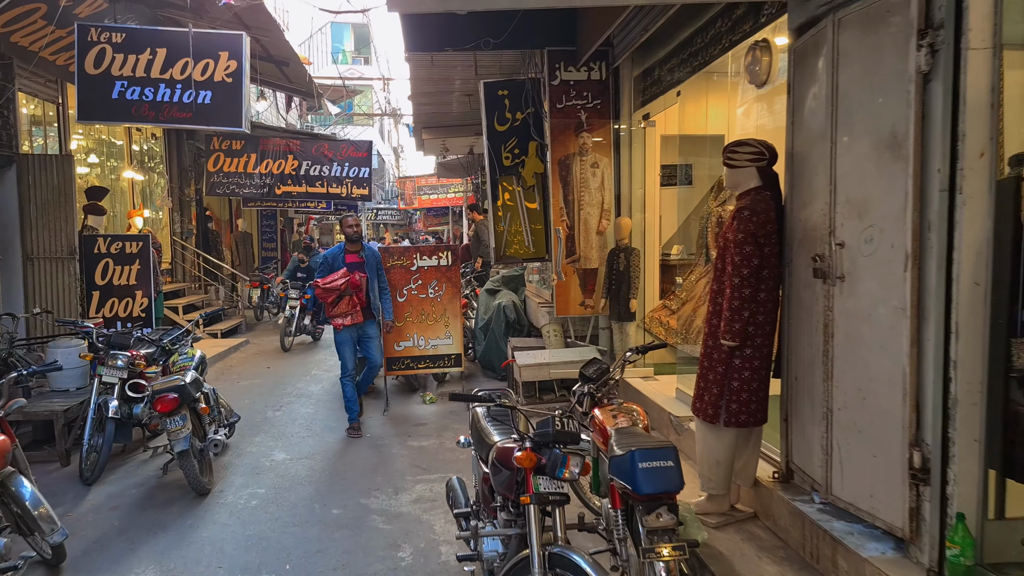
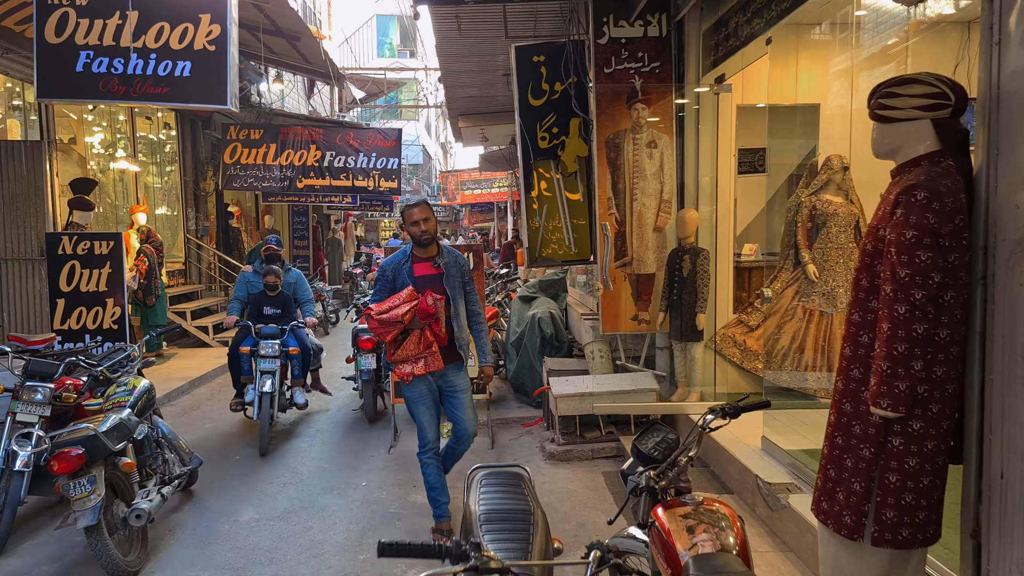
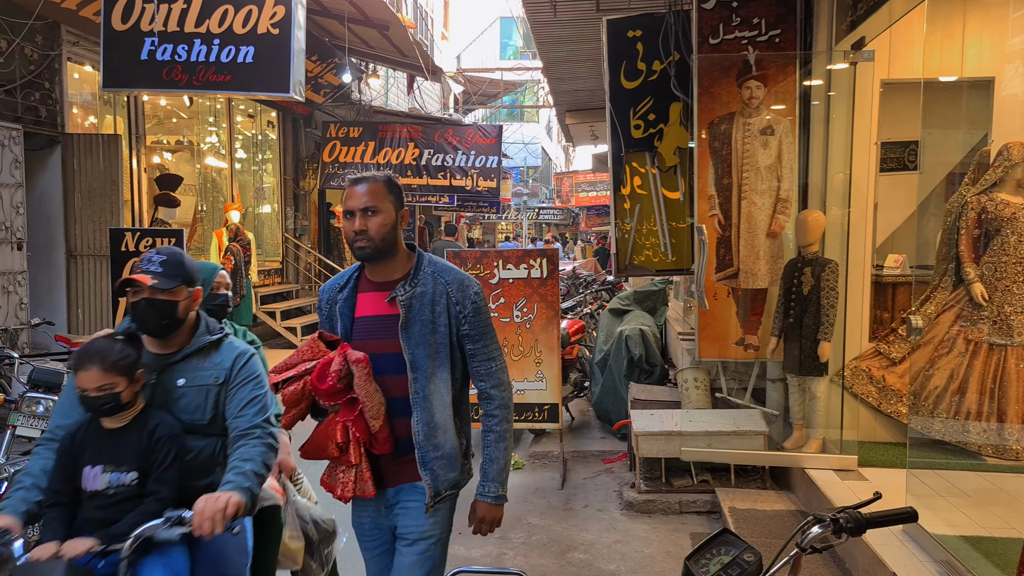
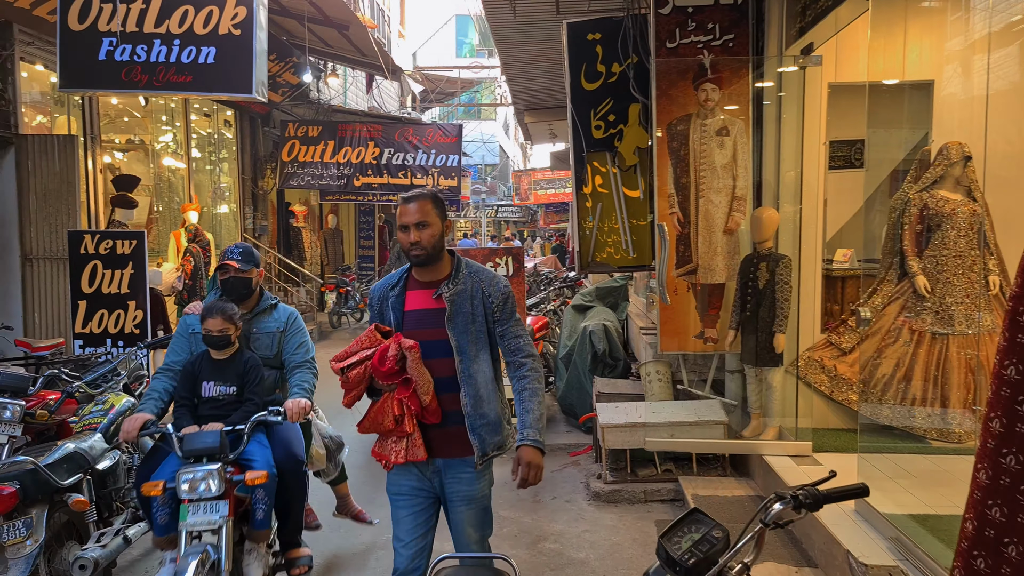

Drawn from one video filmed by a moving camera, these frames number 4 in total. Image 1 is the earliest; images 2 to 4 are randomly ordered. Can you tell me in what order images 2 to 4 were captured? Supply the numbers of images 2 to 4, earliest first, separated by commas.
2, 4, 3
